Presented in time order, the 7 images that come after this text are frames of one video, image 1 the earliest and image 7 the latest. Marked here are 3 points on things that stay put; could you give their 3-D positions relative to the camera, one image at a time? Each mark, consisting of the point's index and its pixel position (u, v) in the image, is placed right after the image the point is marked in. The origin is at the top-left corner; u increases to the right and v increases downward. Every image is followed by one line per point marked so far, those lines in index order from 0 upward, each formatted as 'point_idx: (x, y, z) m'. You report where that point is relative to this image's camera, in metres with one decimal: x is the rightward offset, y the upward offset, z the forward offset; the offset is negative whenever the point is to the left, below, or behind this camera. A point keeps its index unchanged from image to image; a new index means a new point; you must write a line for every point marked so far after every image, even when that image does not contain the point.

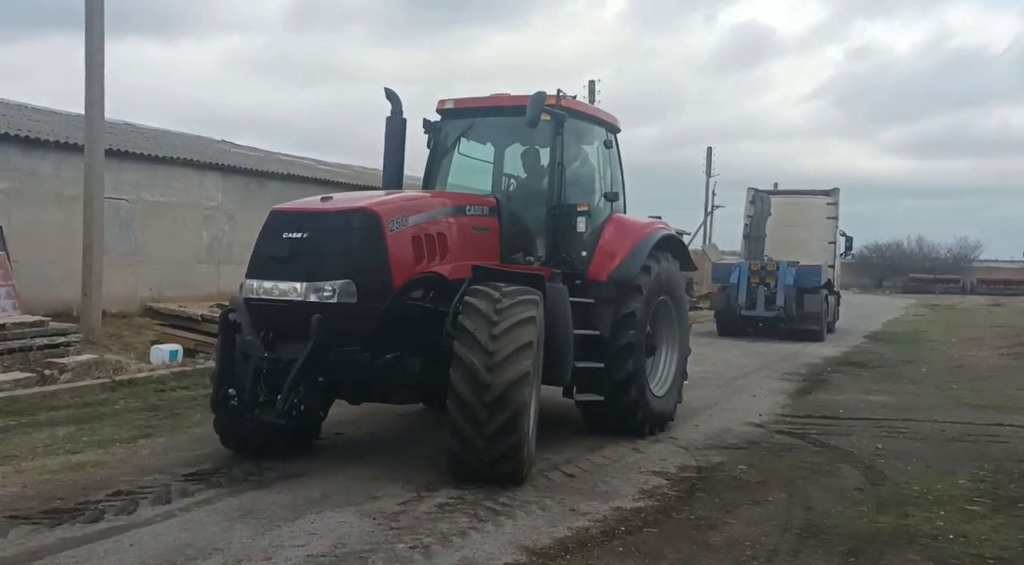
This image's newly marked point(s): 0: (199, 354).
0: (-4.1, -0.9, +12.2) m
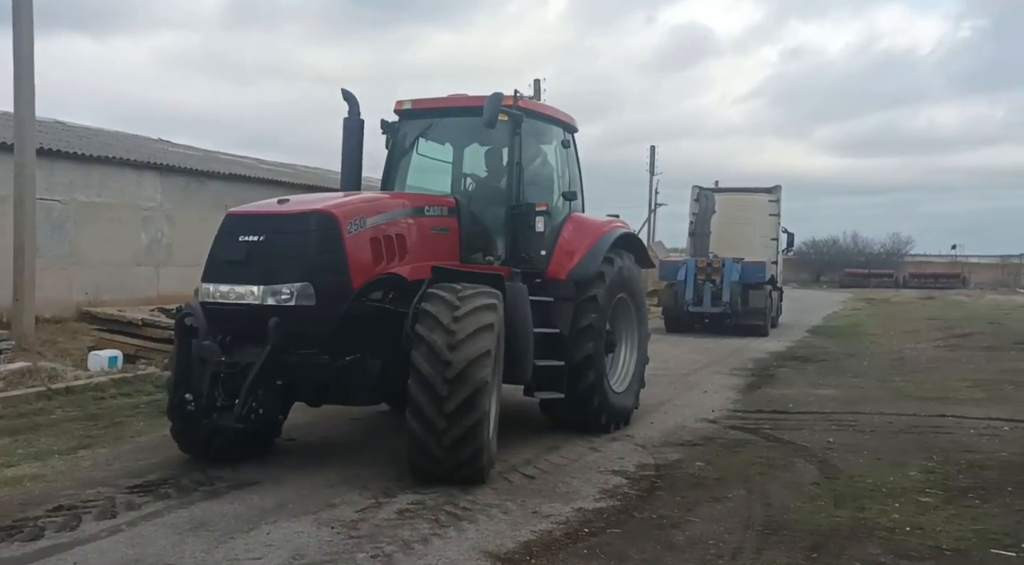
0: (-4.7, -1.0, +11.9) m
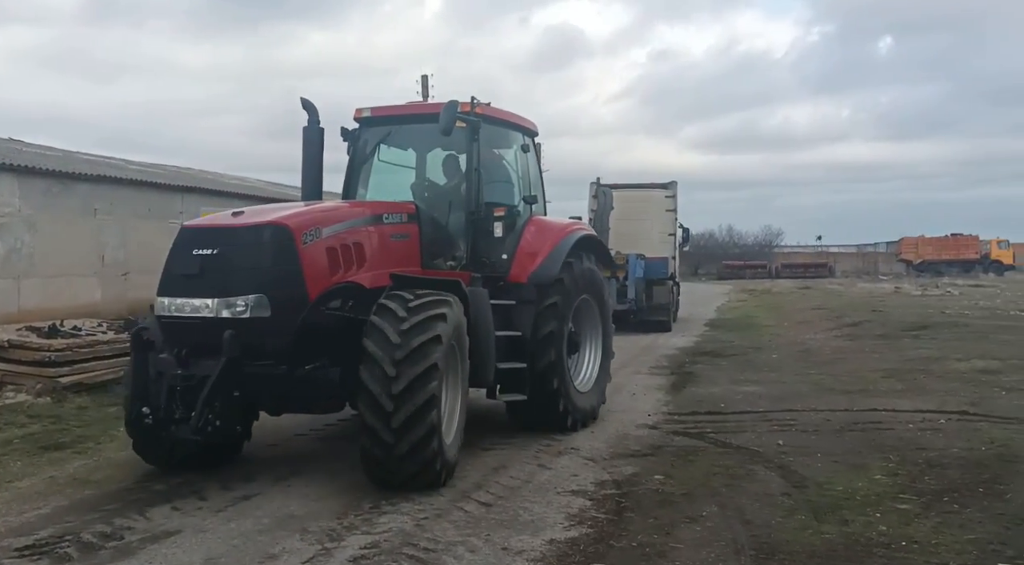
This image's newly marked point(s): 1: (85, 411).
0: (-5.7, -1.2, +10.6) m
1: (-4.4, -1.3, +9.7) m
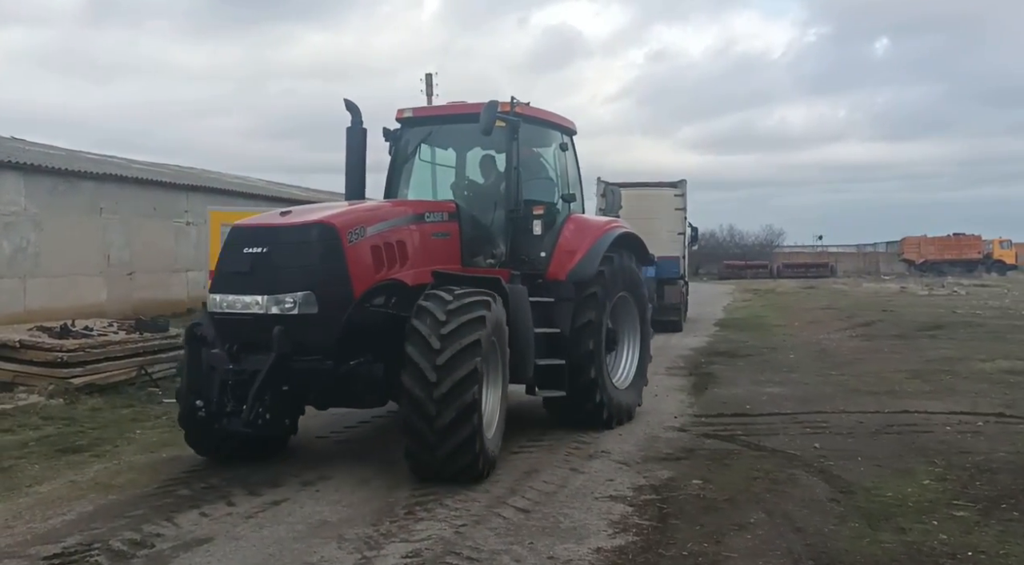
0: (-5.4, -1.1, +10.4) m
1: (-4.1, -1.3, +9.5) m
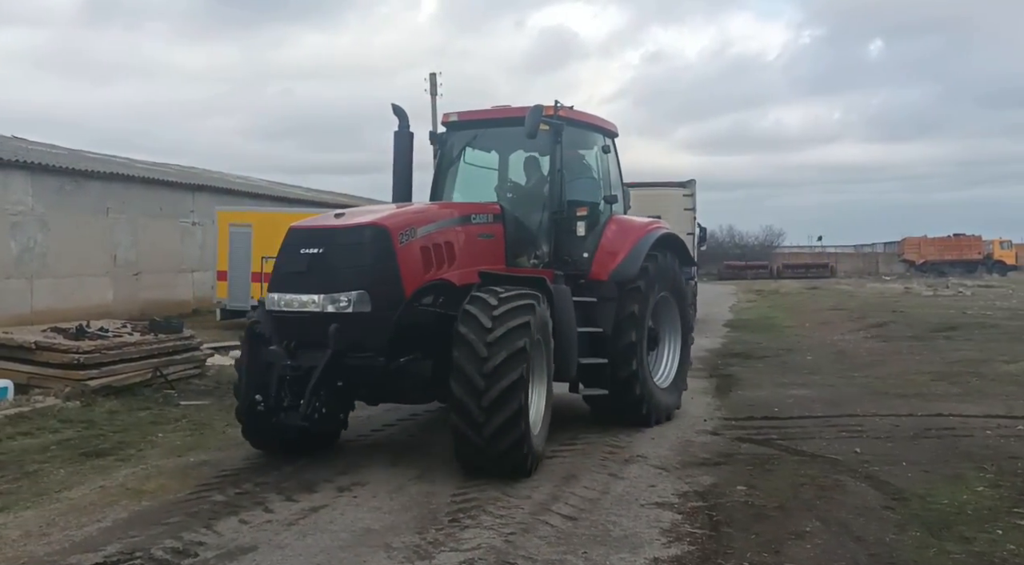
0: (-5.2, -1.1, +10.3) m
1: (-3.9, -1.3, +9.3) m
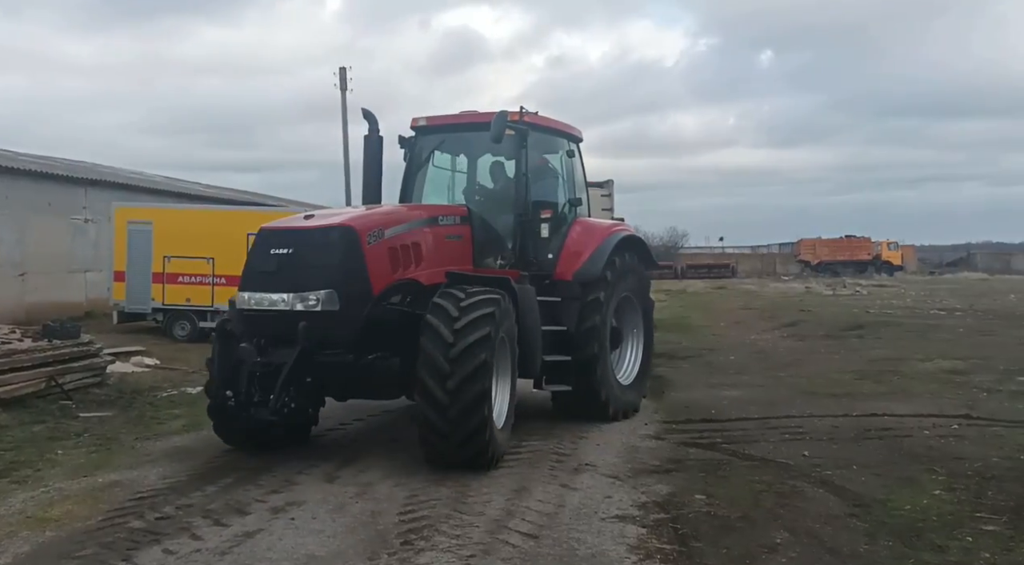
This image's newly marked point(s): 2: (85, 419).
0: (-5.9, -1.2, +9.3) m
1: (-4.5, -1.3, +8.5) m
2: (-4.1, -1.3, +9.3) m
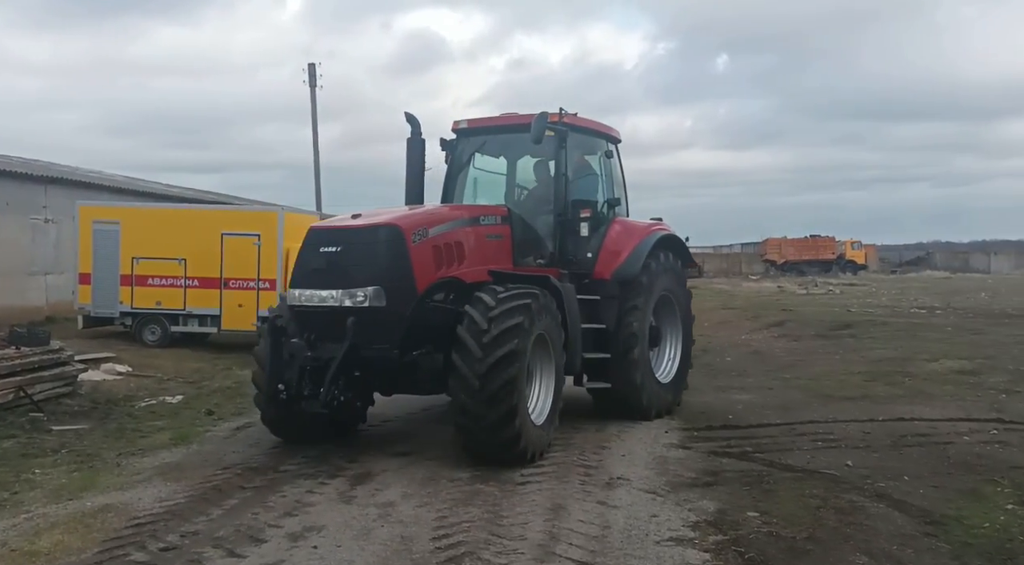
0: (-5.8, -1.2, +8.6) m
1: (-4.4, -1.3, +7.8) m
2: (-4.0, -1.3, +8.6) m
